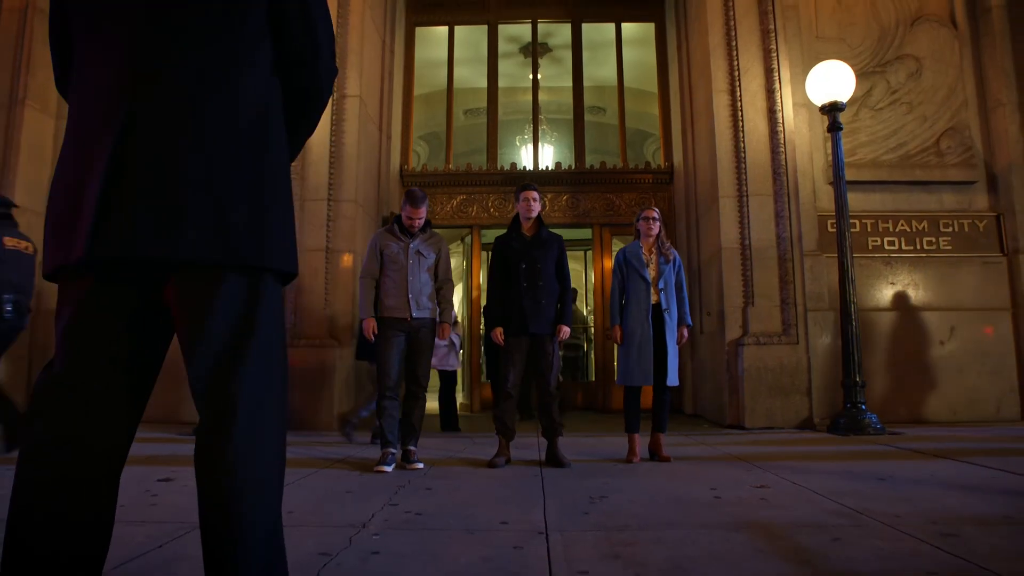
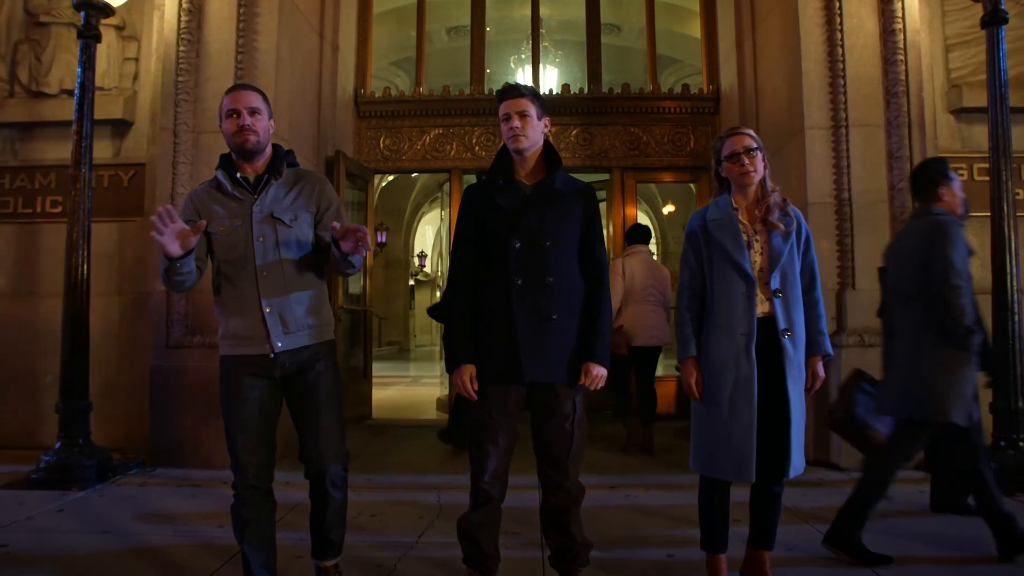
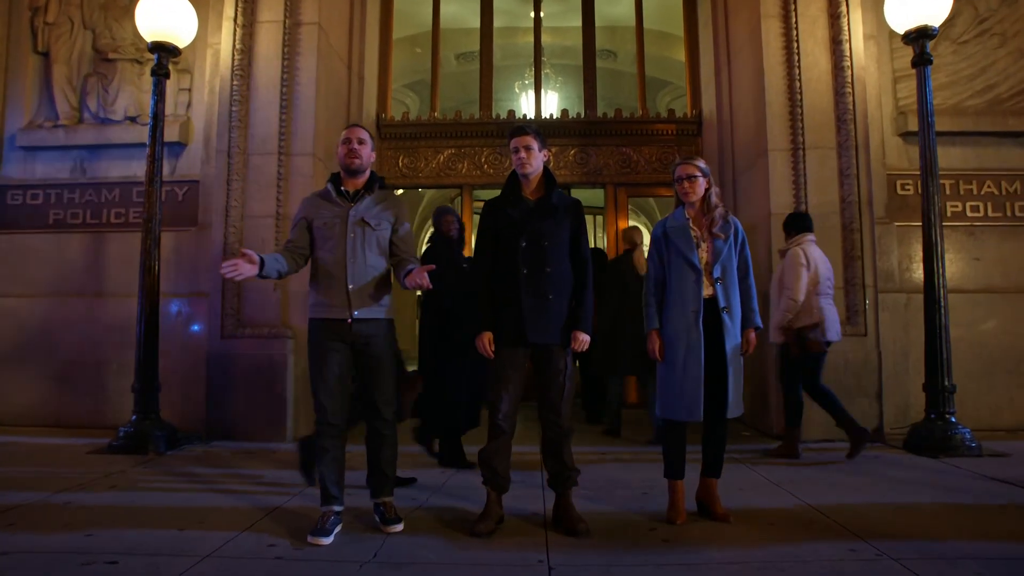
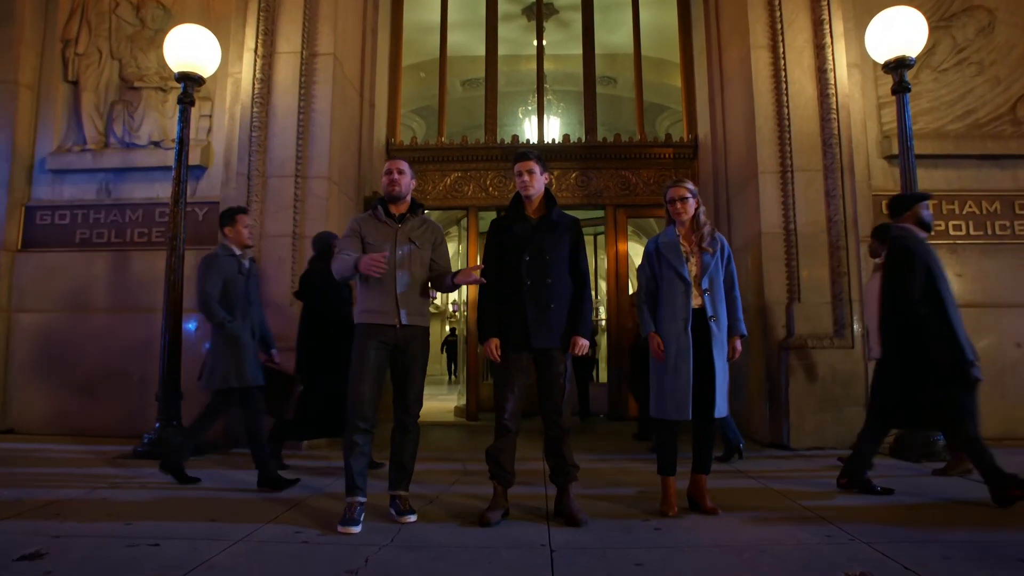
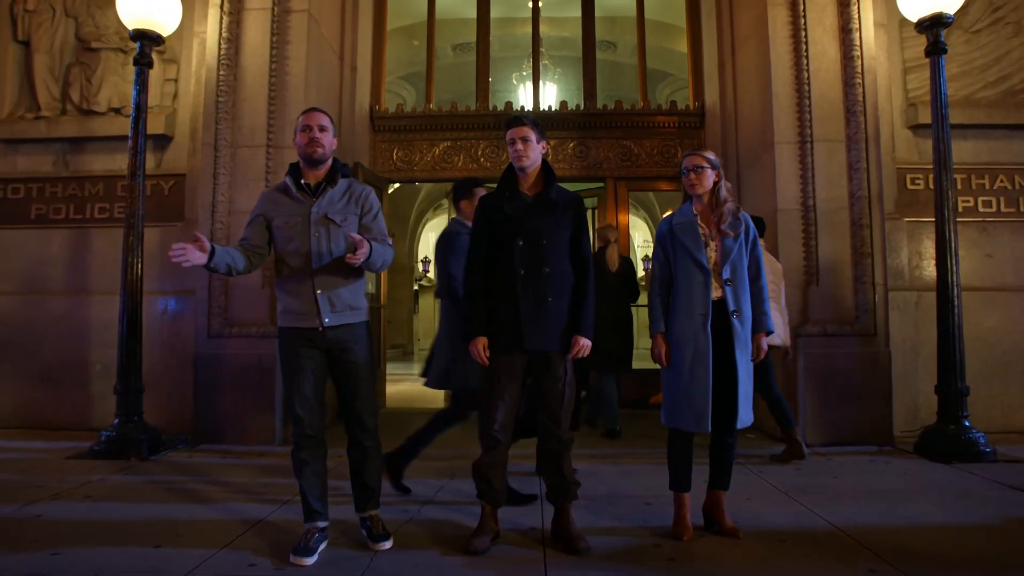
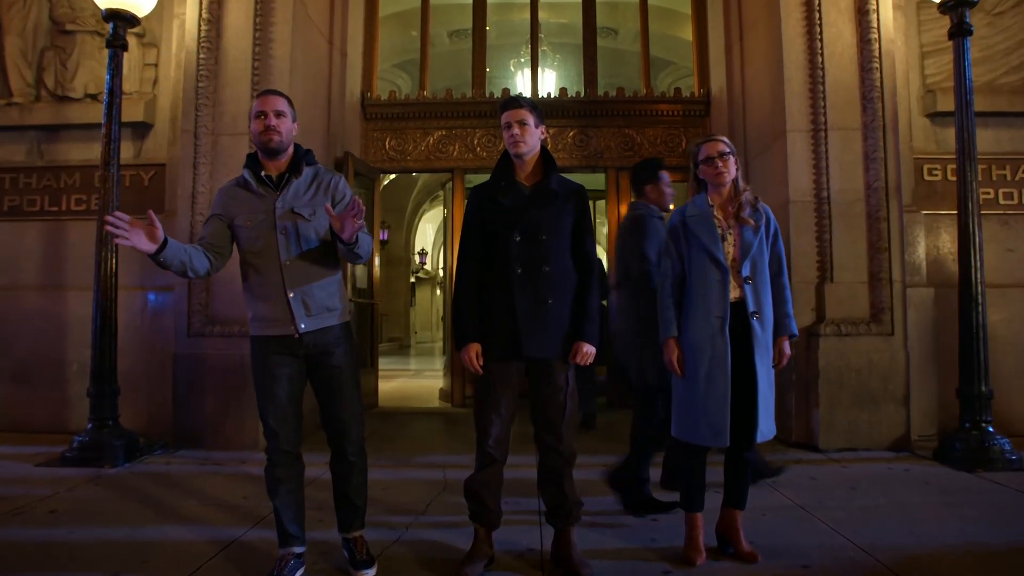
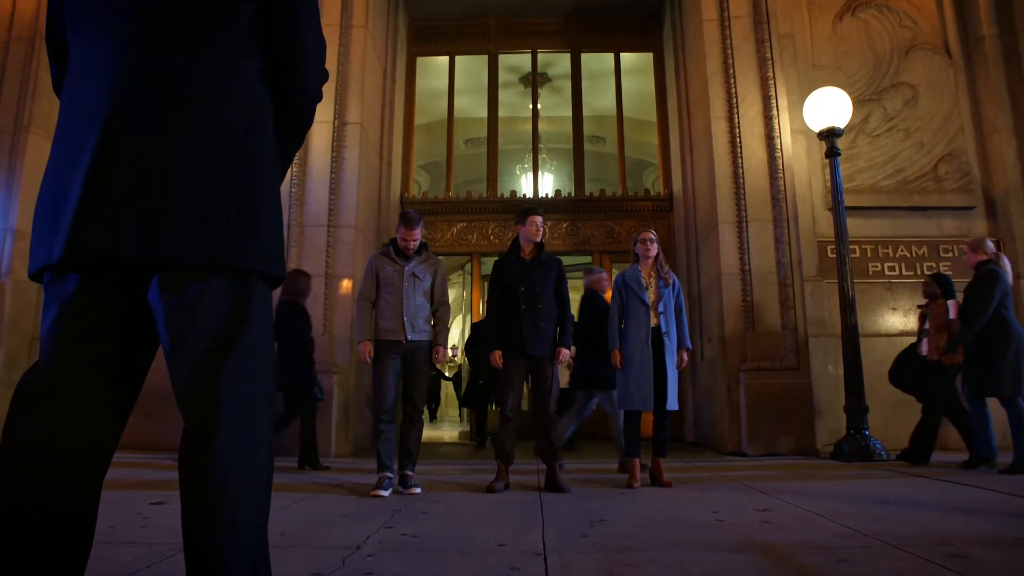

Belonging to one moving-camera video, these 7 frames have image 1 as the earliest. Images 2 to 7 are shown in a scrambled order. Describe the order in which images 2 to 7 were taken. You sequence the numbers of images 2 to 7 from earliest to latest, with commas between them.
7, 4, 3, 5, 6, 2
